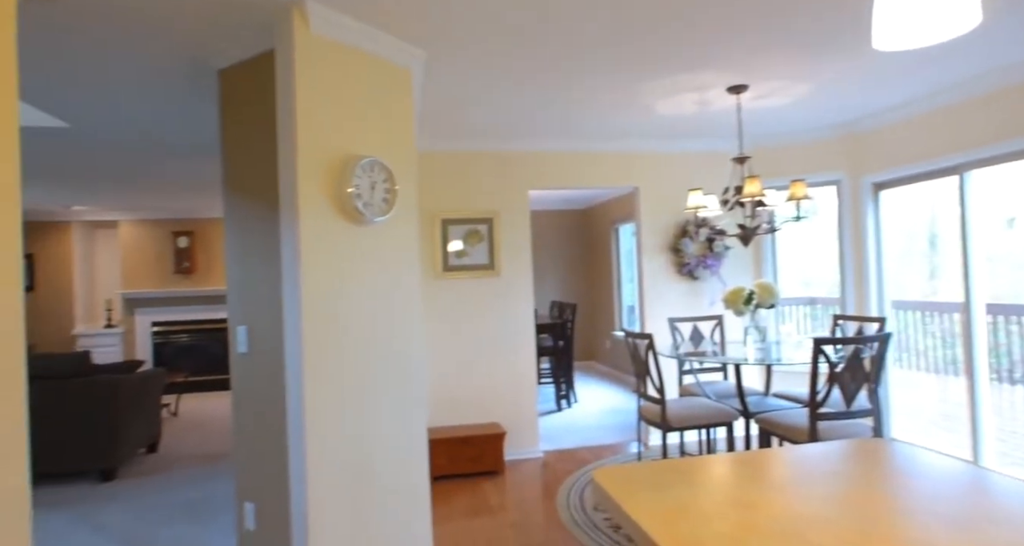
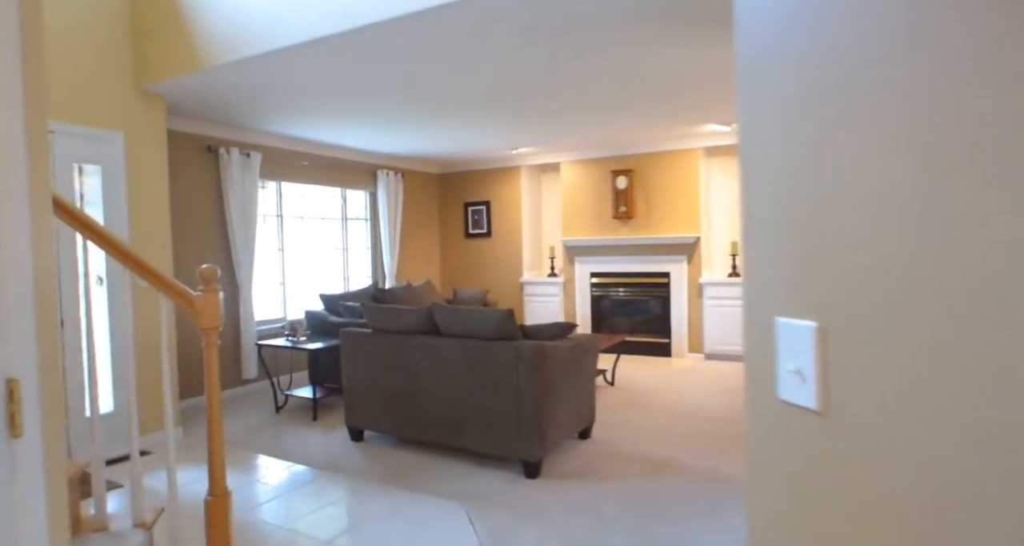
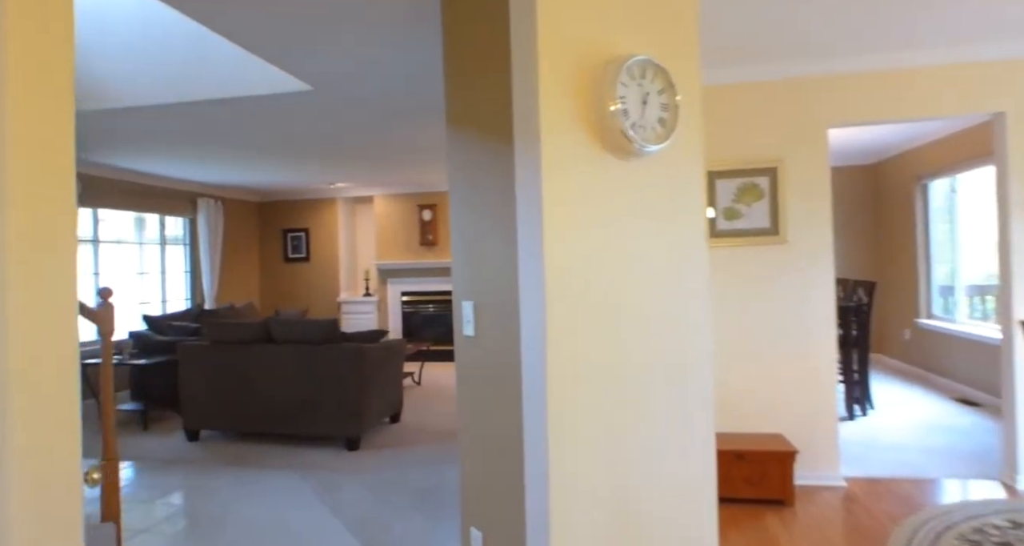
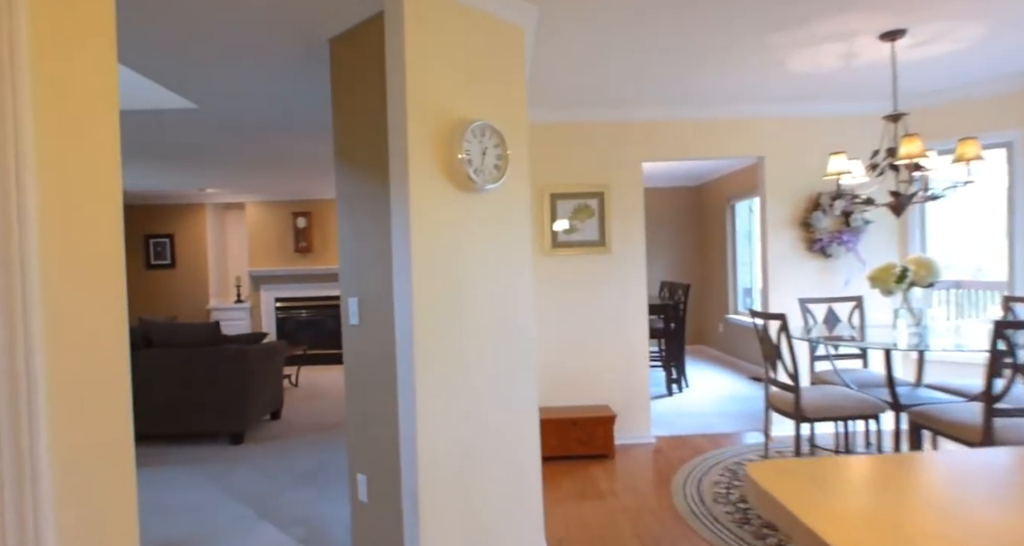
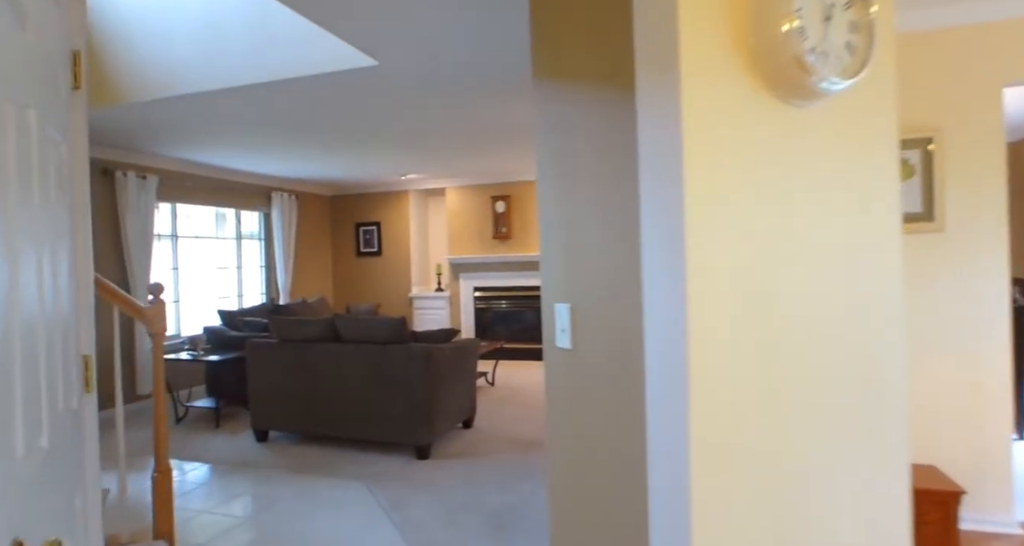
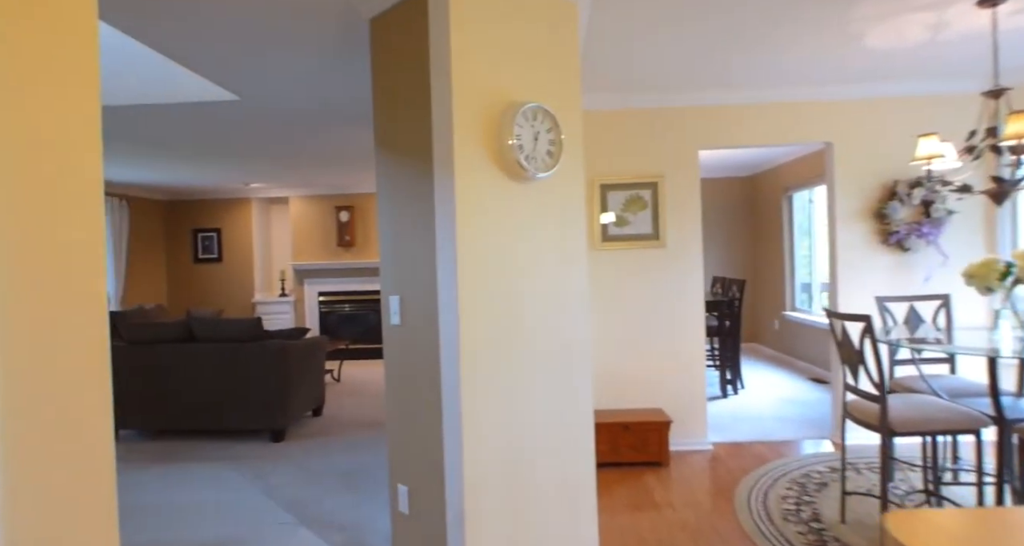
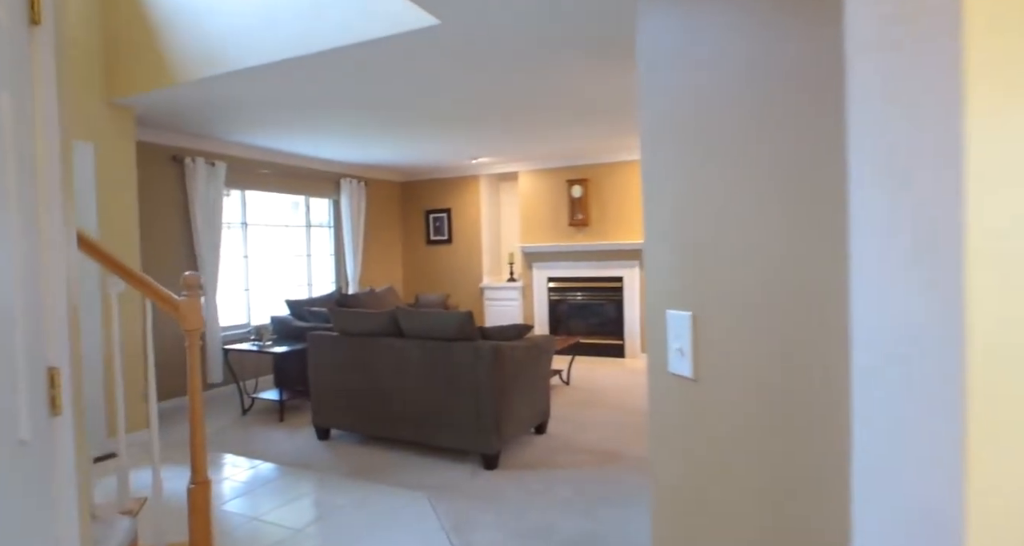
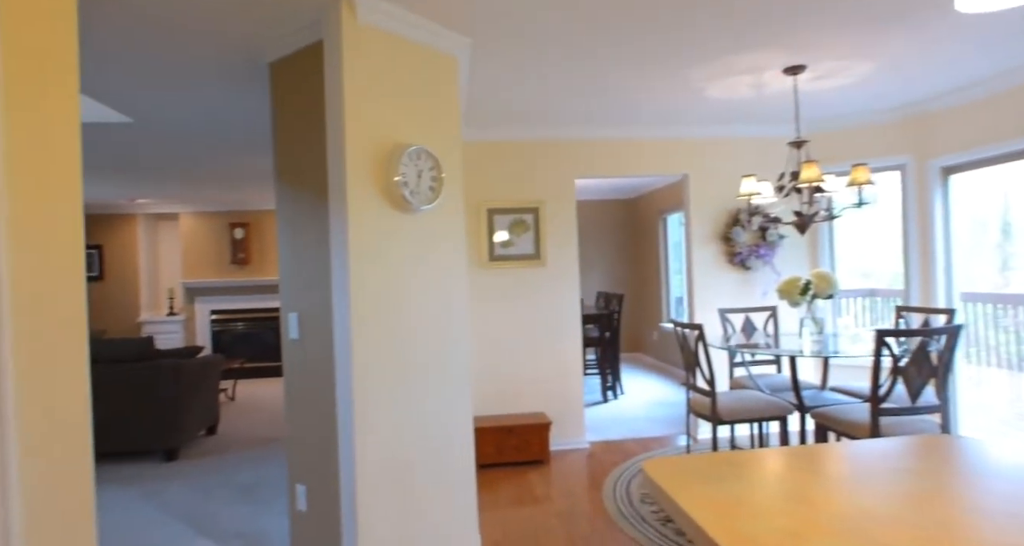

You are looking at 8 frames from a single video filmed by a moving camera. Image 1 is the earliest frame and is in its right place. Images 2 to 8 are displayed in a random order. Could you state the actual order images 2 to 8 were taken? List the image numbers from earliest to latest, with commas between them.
8, 4, 6, 3, 5, 7, 2
